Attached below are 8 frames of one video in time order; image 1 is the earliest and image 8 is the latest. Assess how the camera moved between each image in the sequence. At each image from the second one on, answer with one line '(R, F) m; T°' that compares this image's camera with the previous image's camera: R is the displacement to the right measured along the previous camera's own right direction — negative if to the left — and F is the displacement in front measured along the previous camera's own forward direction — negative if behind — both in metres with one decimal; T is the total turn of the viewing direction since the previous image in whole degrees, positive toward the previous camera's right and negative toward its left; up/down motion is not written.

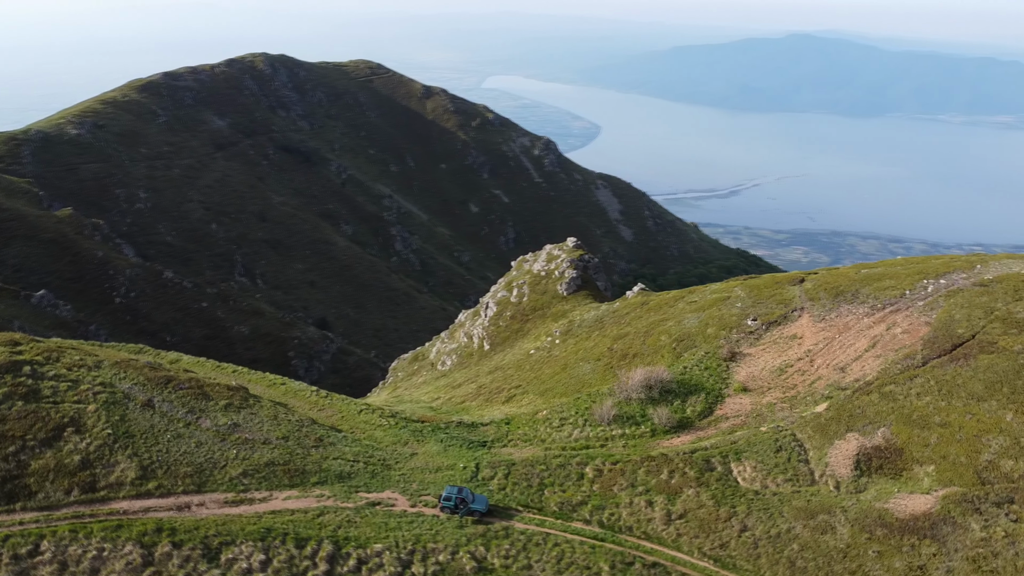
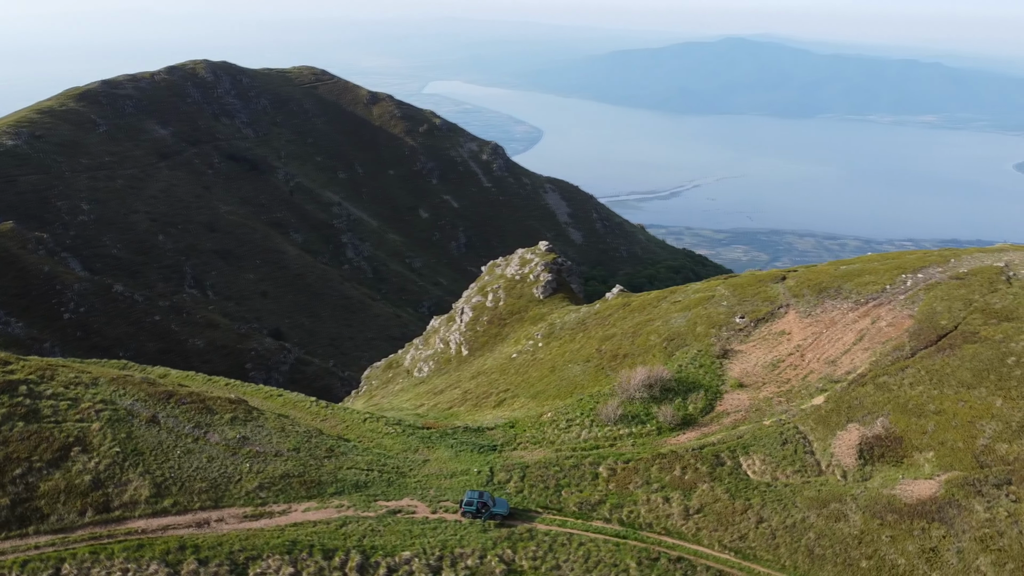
(-3.4, -0.3) m; +4°
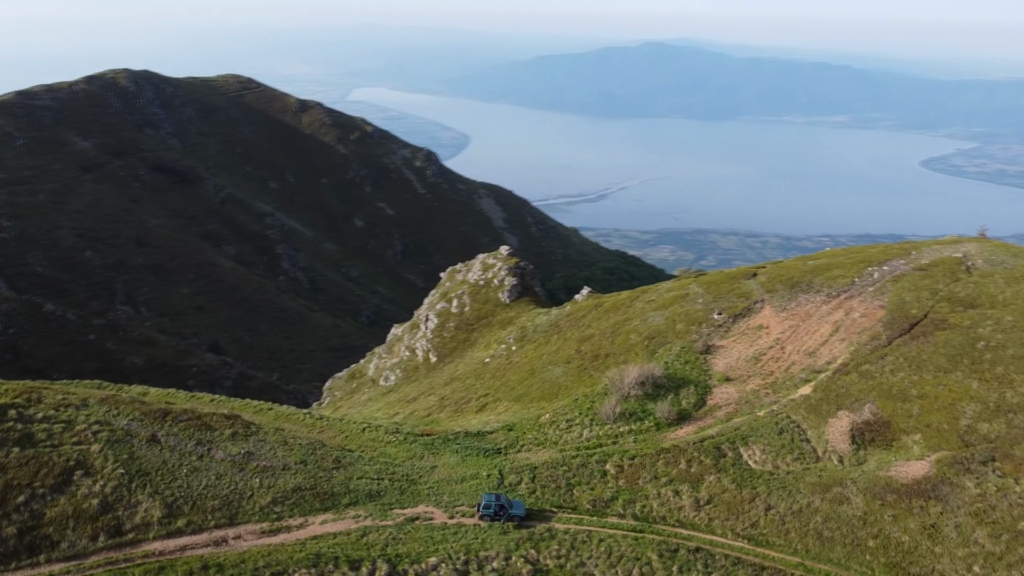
(-3.9, -0.3) m; +5°
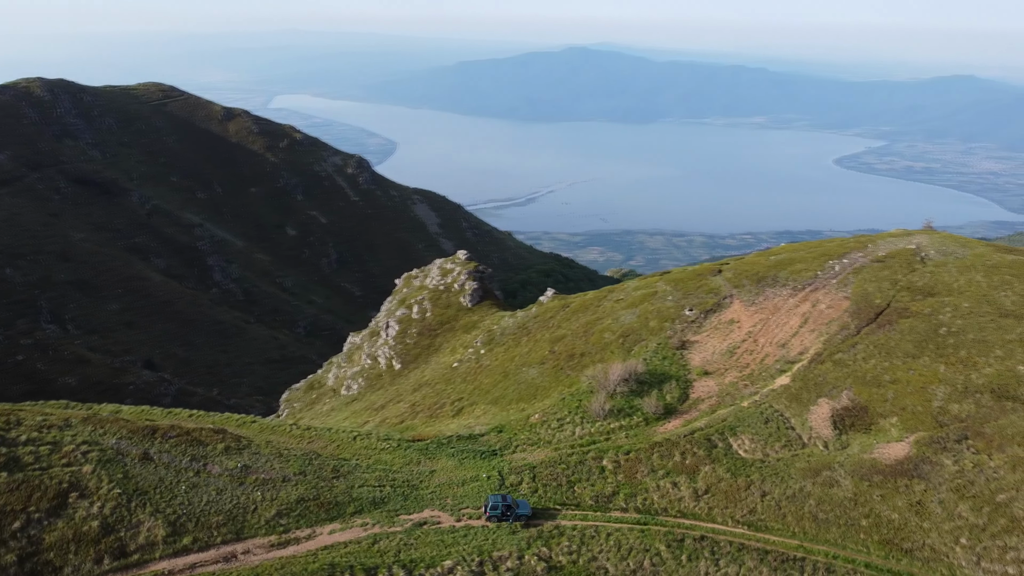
(-3.4, -0.3) m; +5°
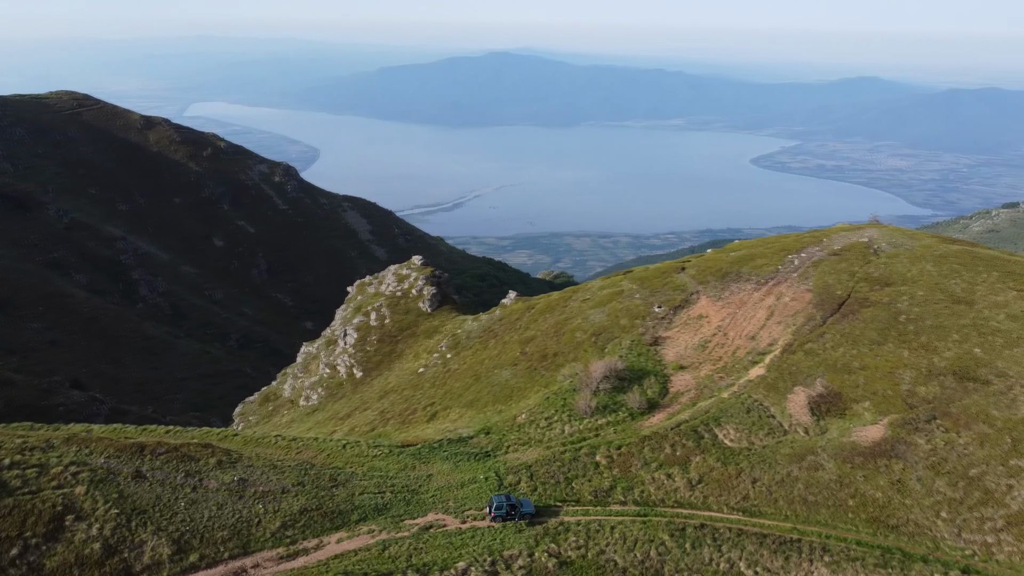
(-3.5, -0.3) m; +5°
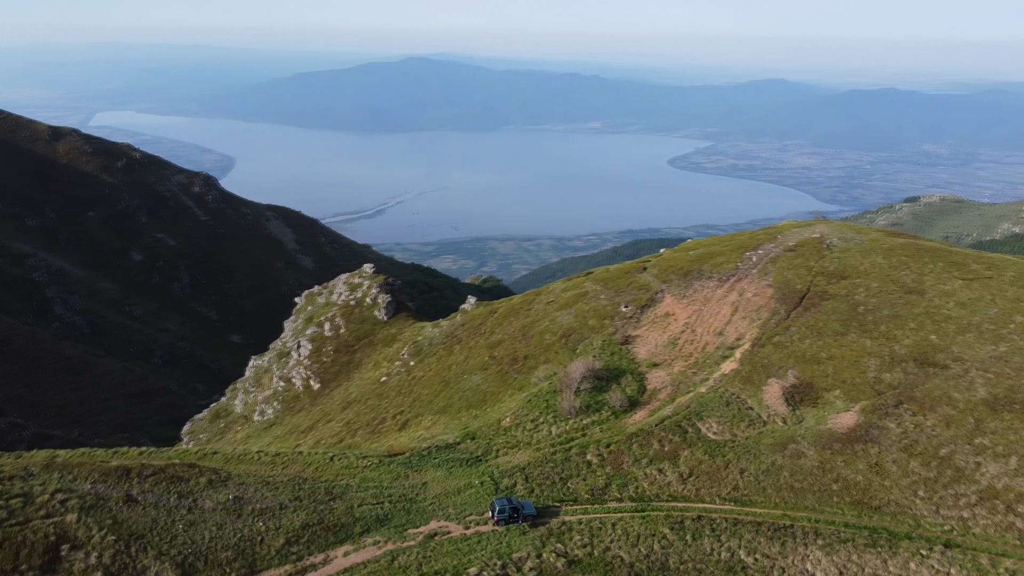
(-3.6, -0.1) m; +5°
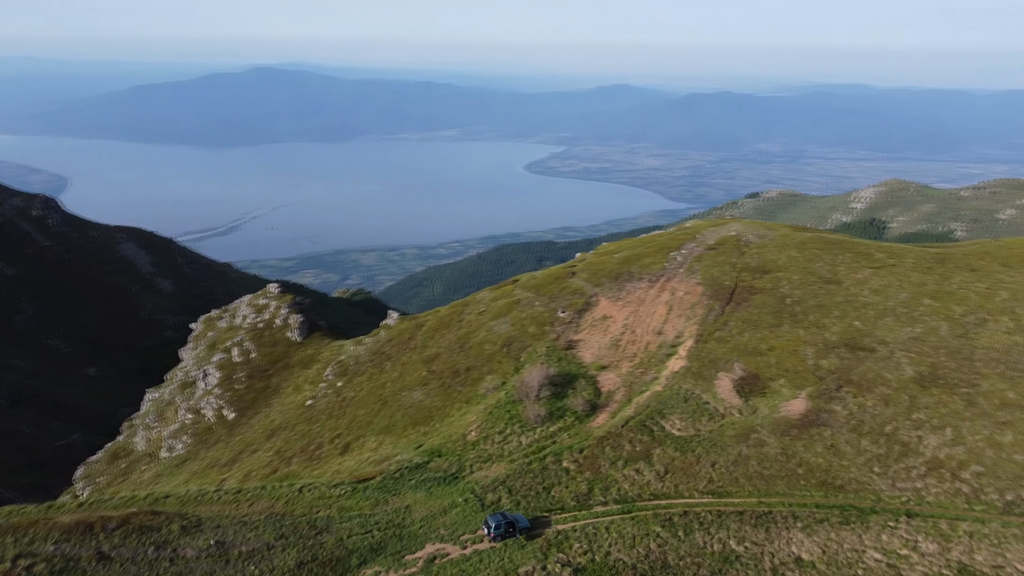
(-5.9, +0.8) m; +10°
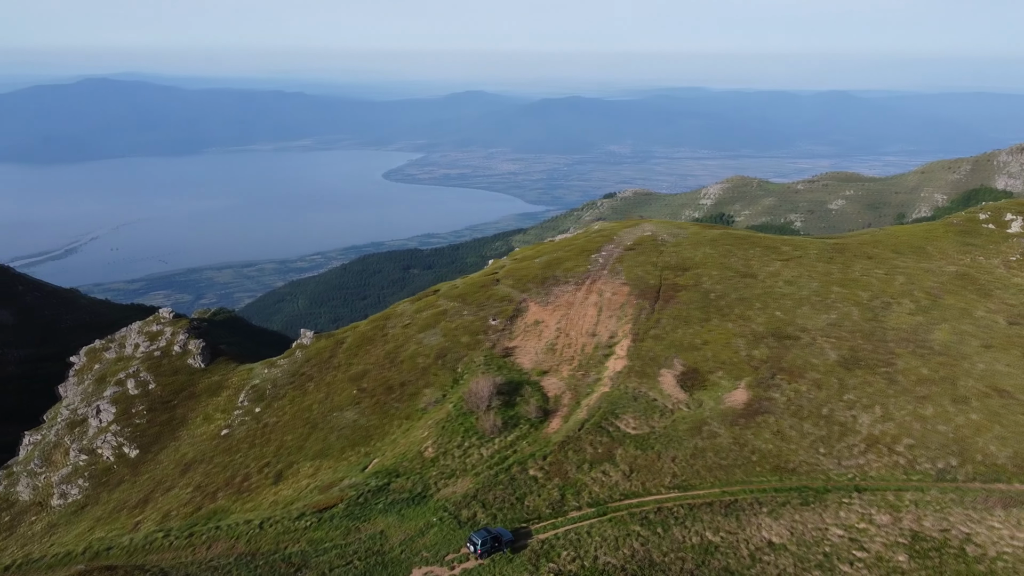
(-5.2, +1.0) m; +10°
